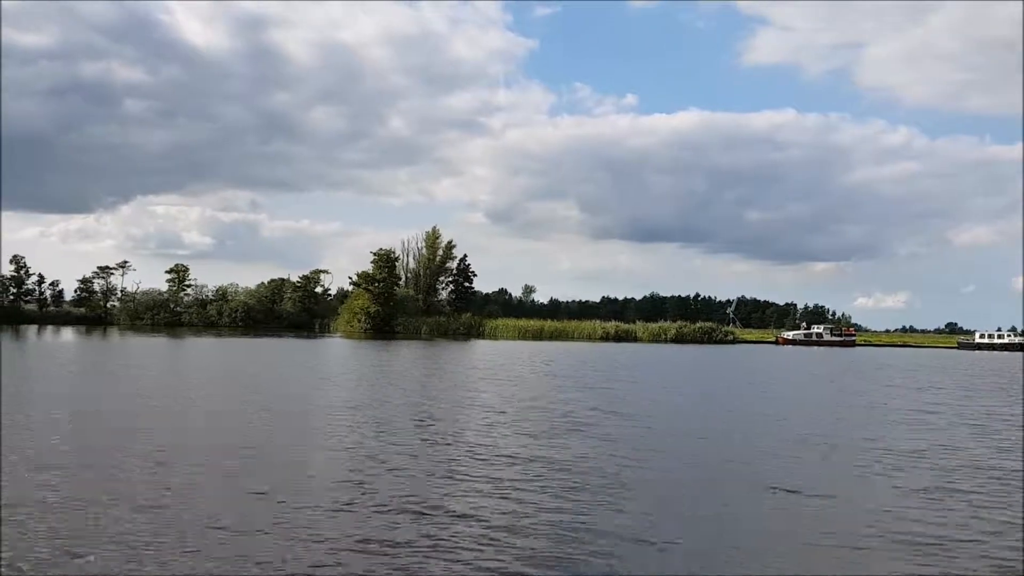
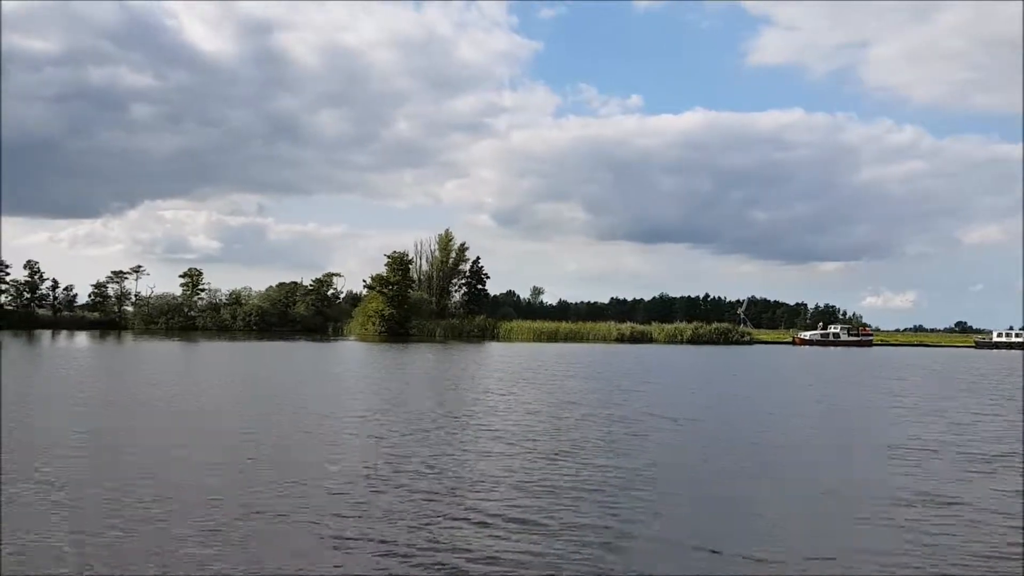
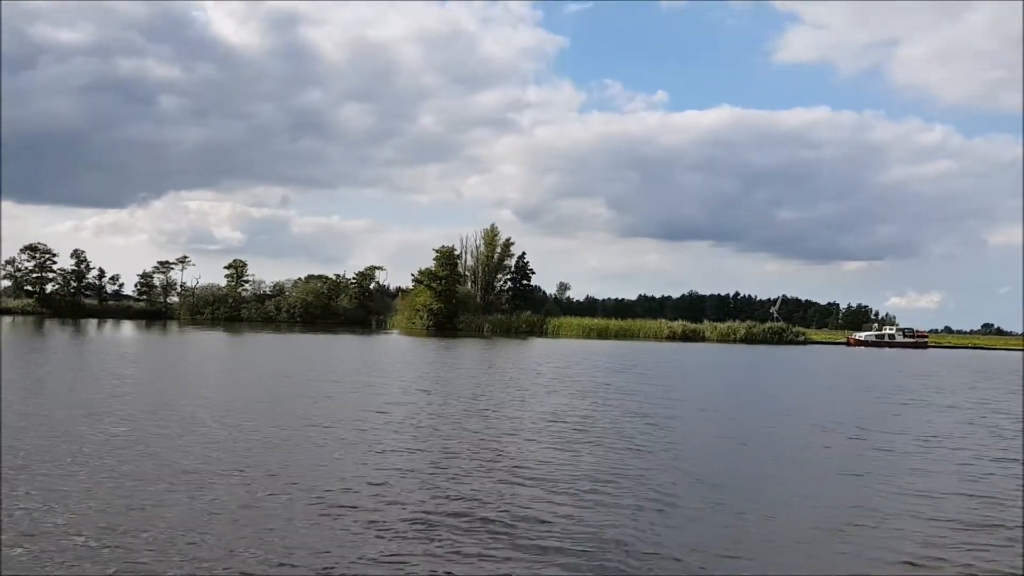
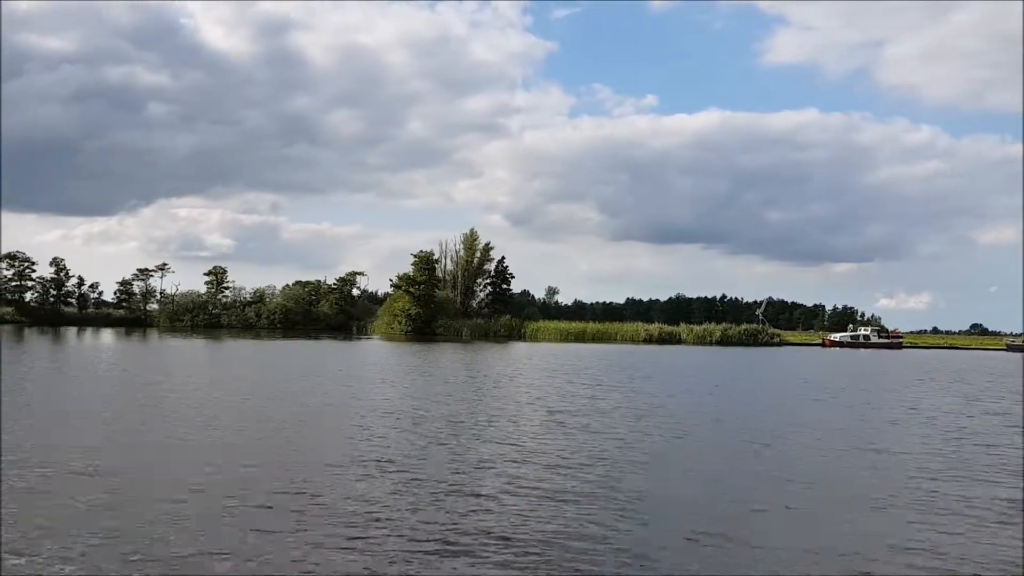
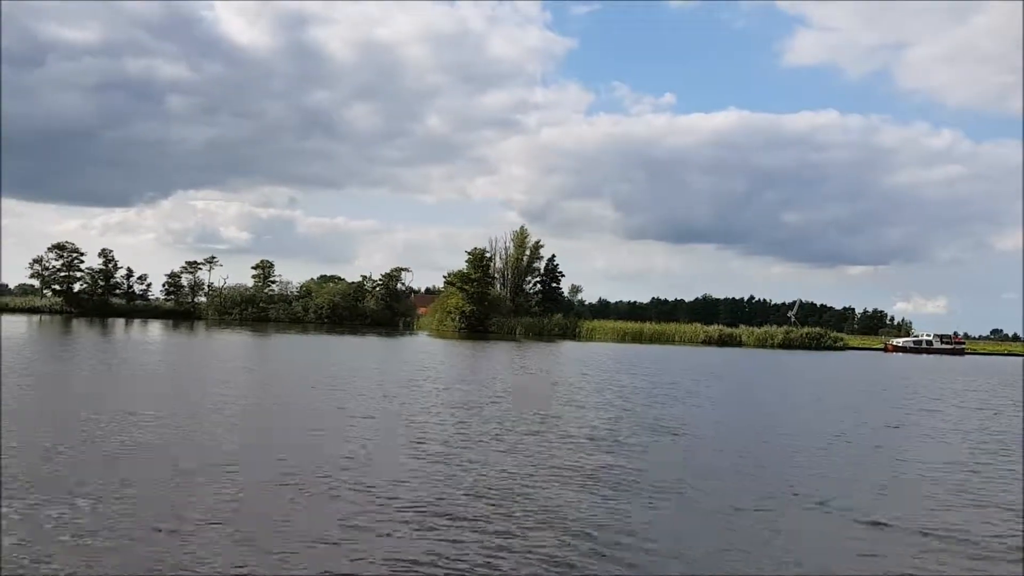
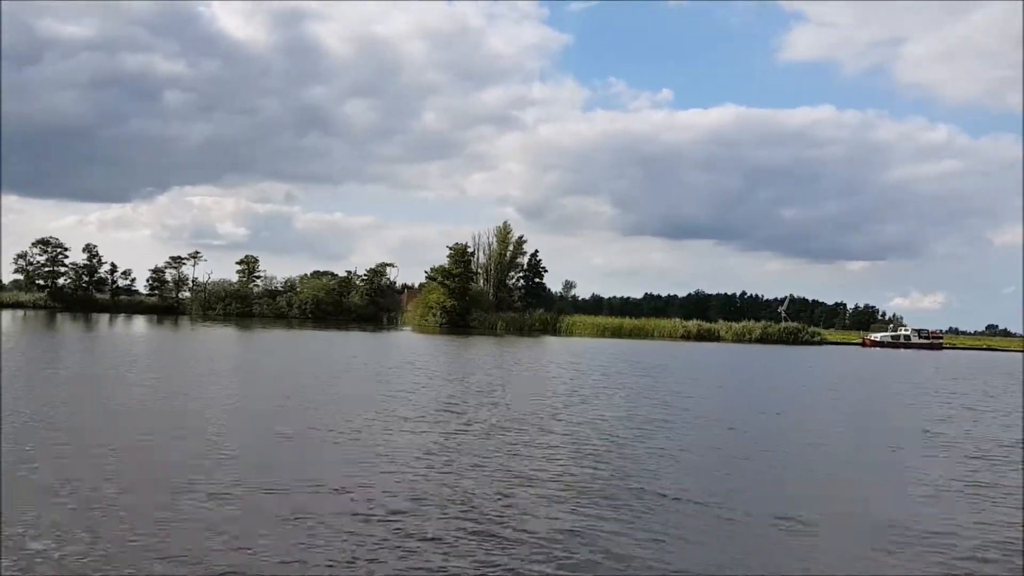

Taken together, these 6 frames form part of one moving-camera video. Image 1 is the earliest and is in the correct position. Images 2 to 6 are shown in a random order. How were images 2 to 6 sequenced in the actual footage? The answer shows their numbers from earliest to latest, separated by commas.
2, 4, 3, 6, 5
